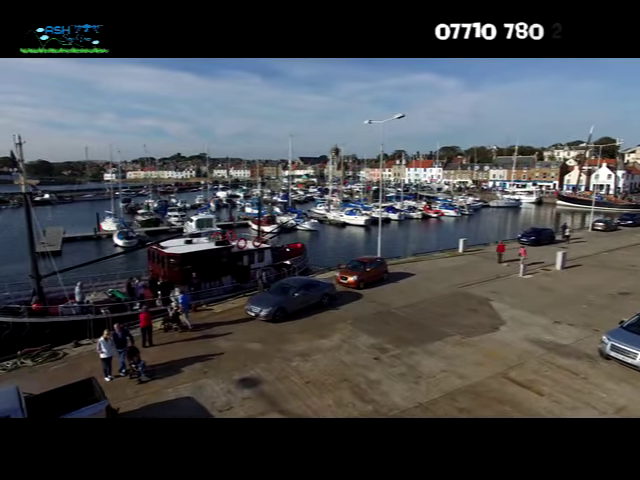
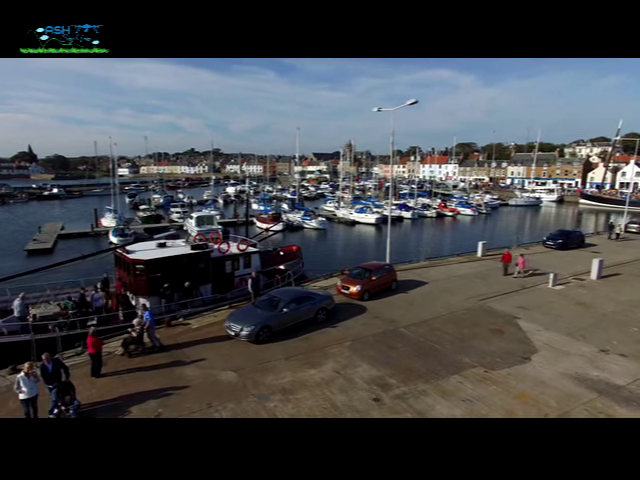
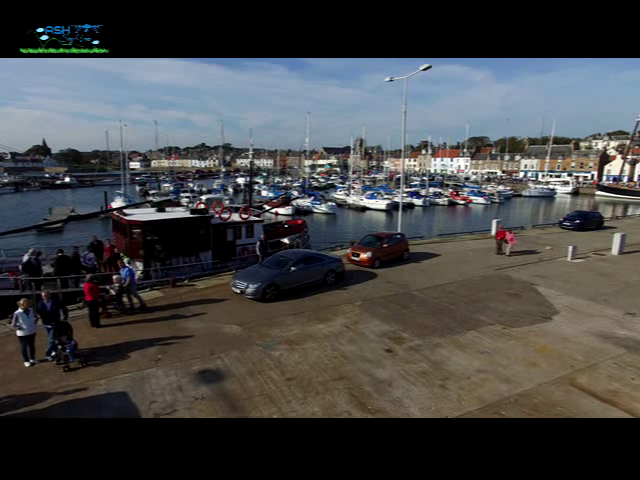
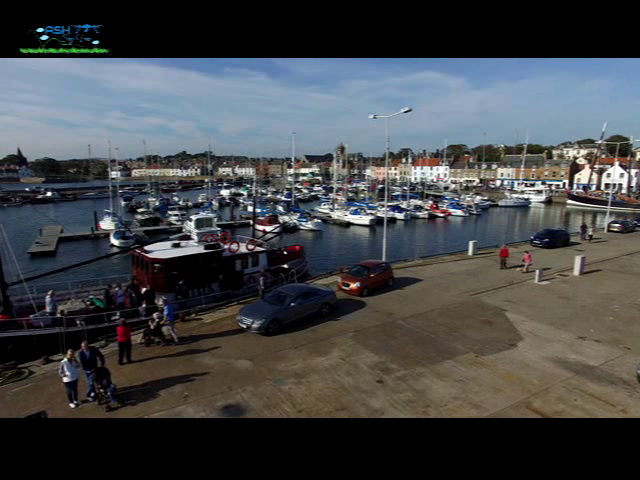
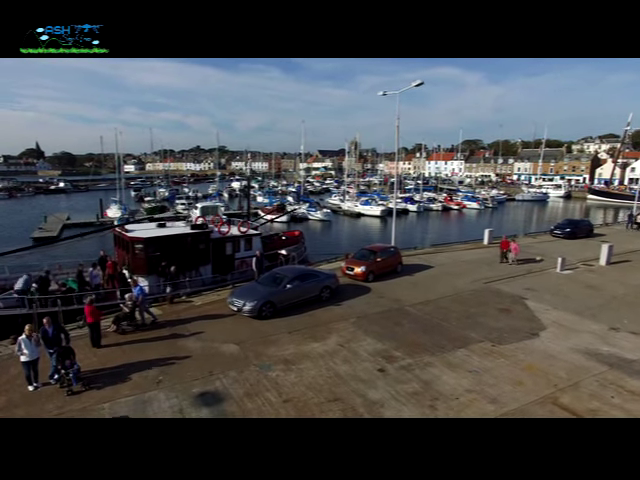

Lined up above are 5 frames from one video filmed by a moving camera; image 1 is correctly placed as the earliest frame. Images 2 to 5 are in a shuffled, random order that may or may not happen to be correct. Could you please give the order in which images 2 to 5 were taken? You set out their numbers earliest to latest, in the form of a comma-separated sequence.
4, 2, 5, 3
